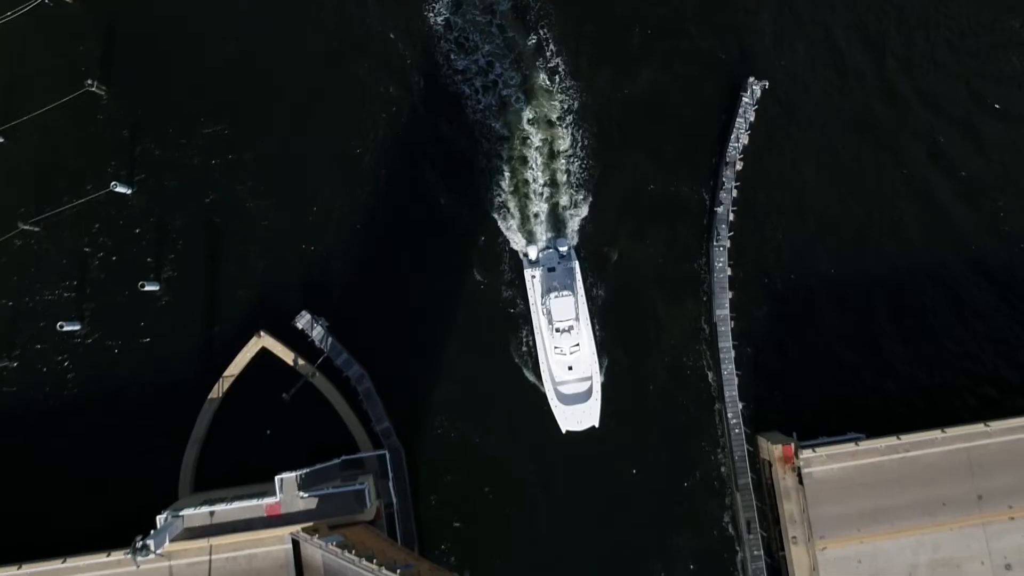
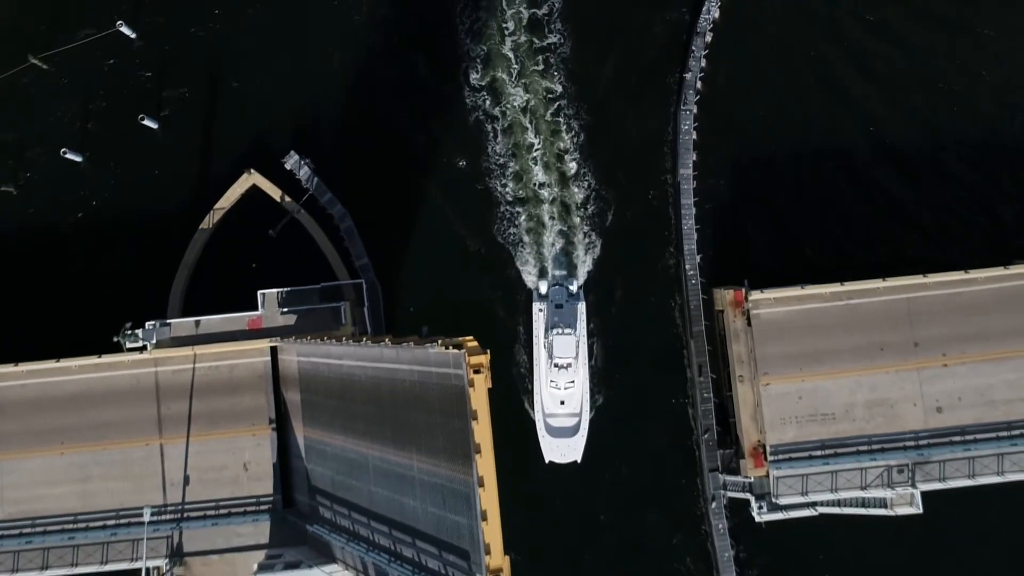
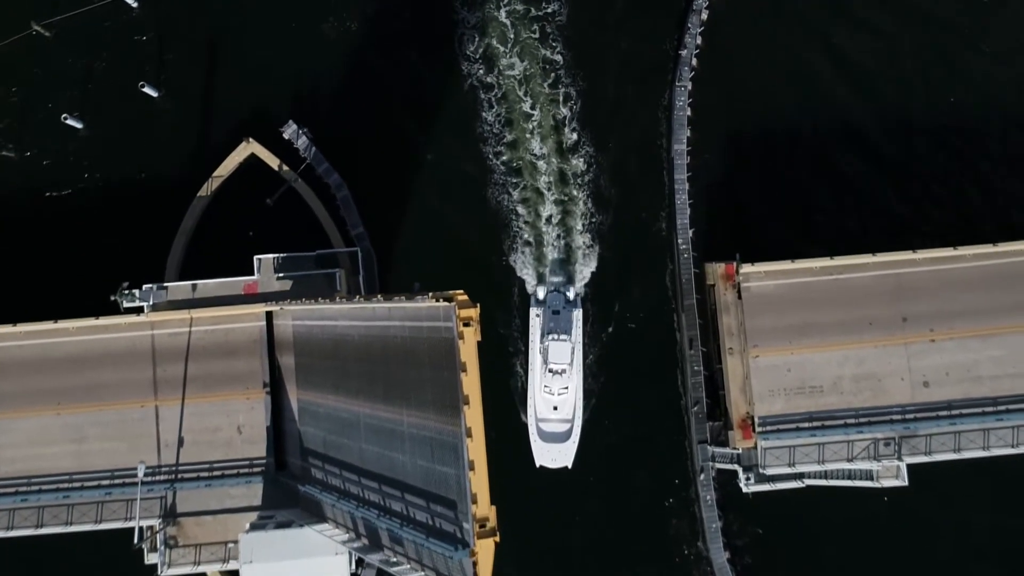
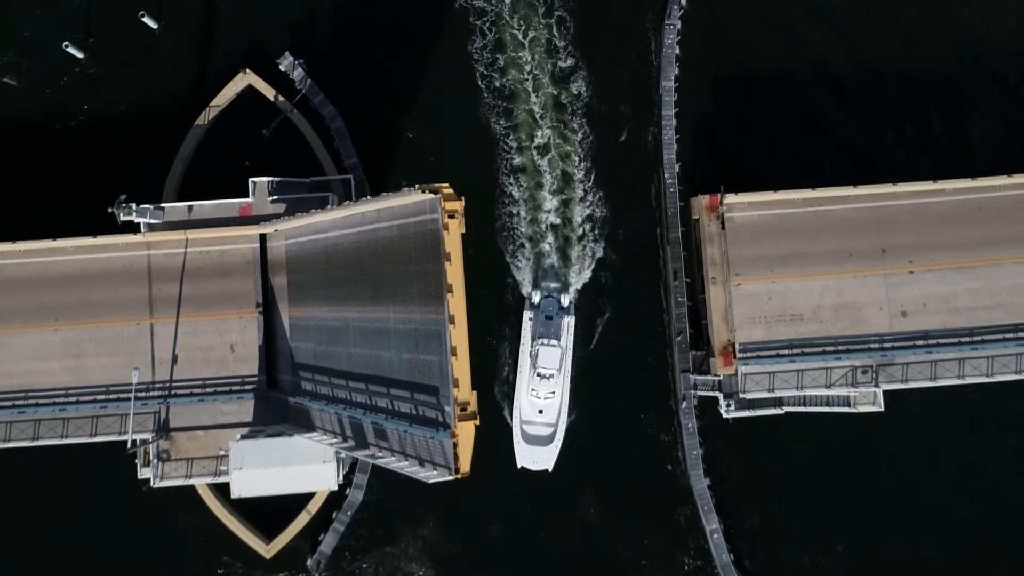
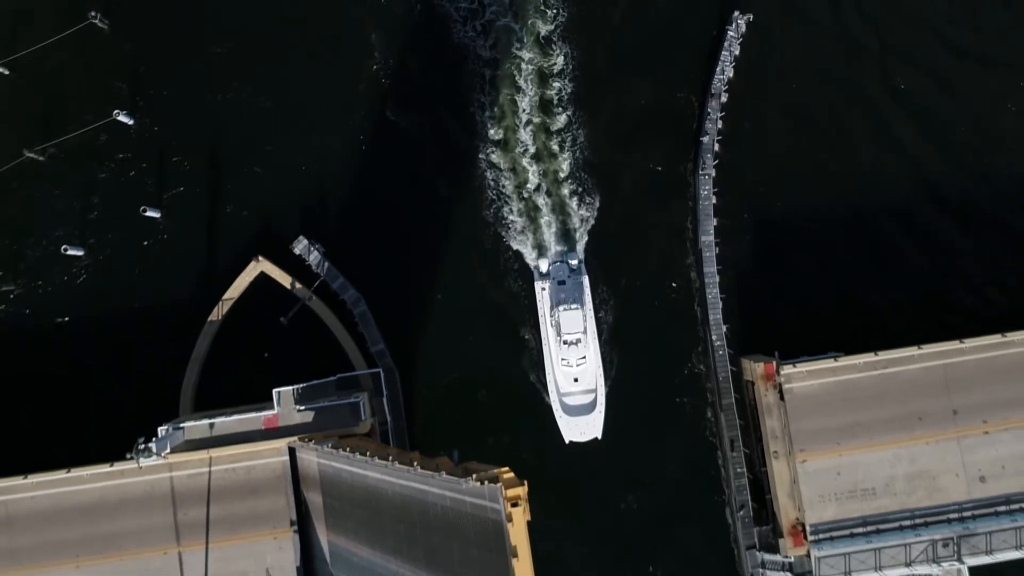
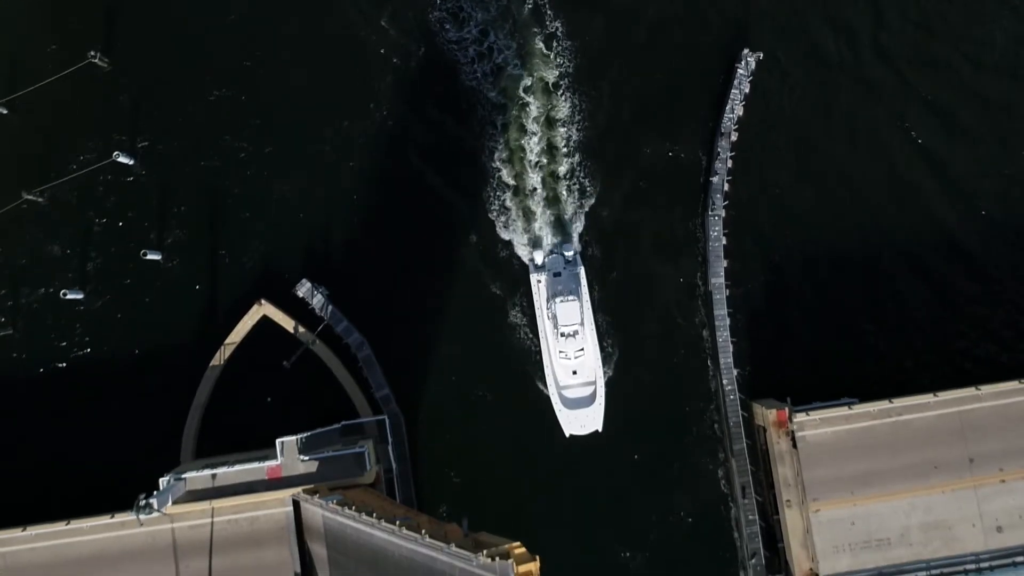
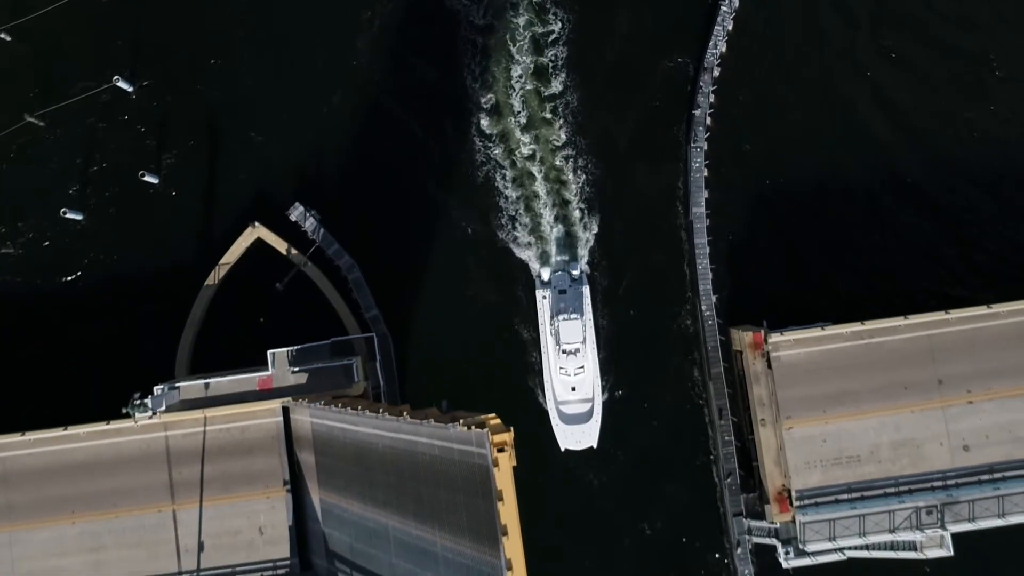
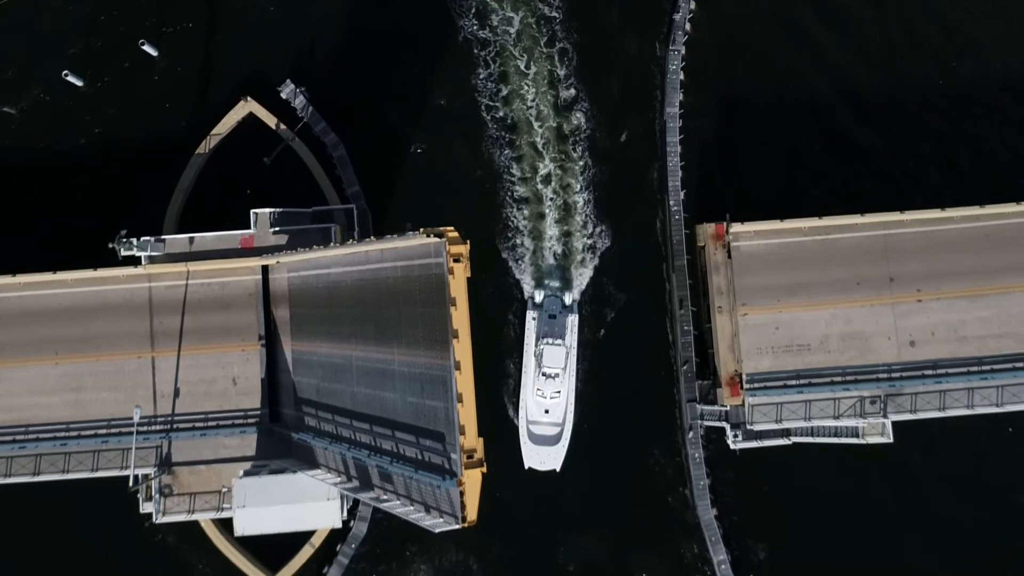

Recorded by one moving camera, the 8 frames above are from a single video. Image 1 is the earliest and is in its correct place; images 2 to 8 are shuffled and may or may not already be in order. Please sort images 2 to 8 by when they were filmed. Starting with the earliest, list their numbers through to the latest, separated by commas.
6, 5, 7, 2, 3, 8, 4
